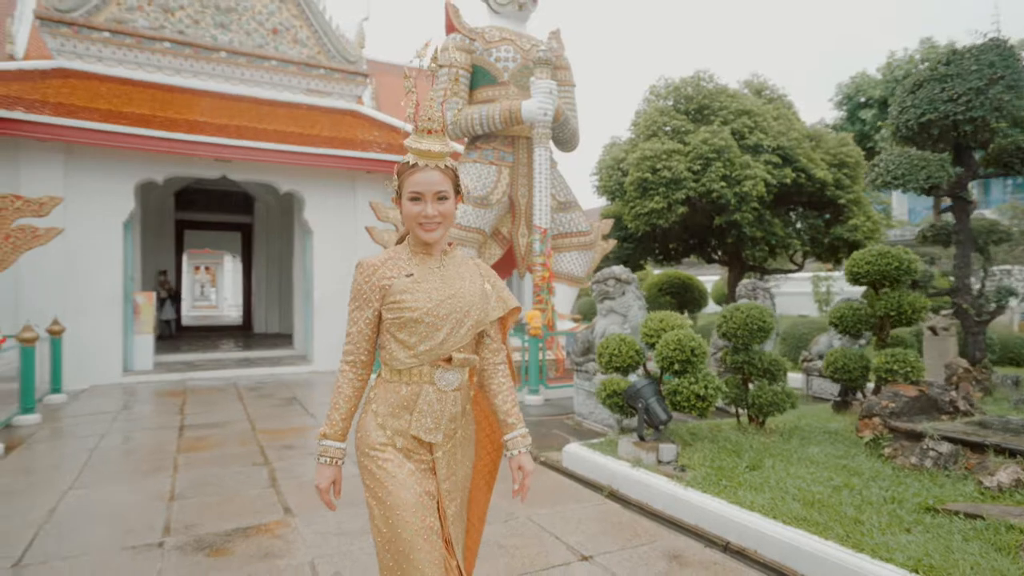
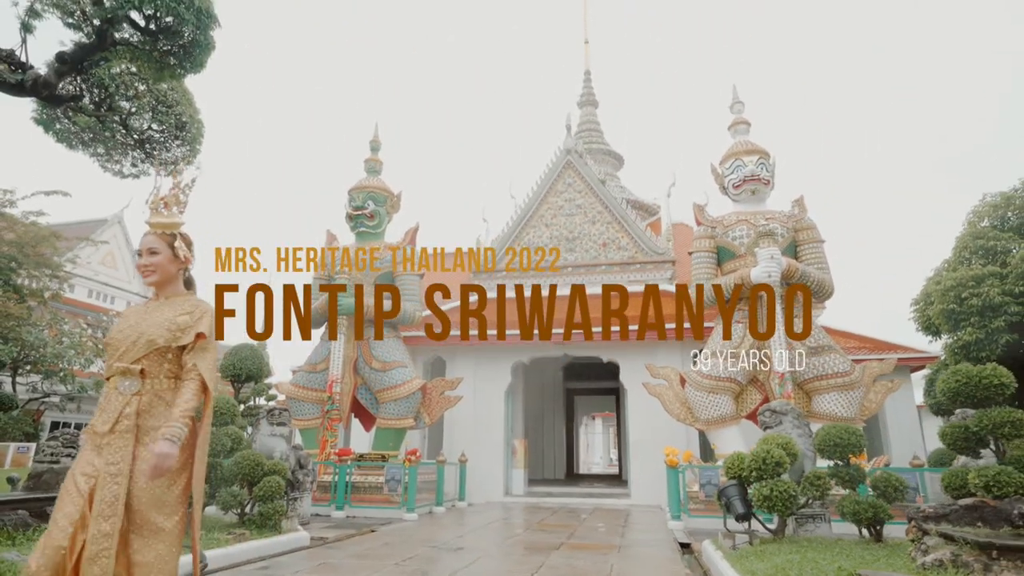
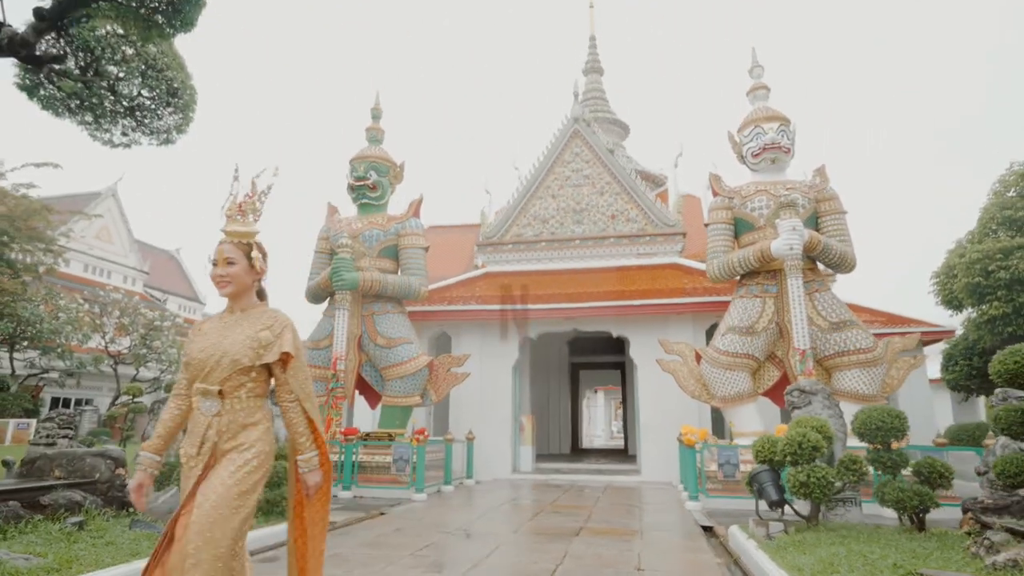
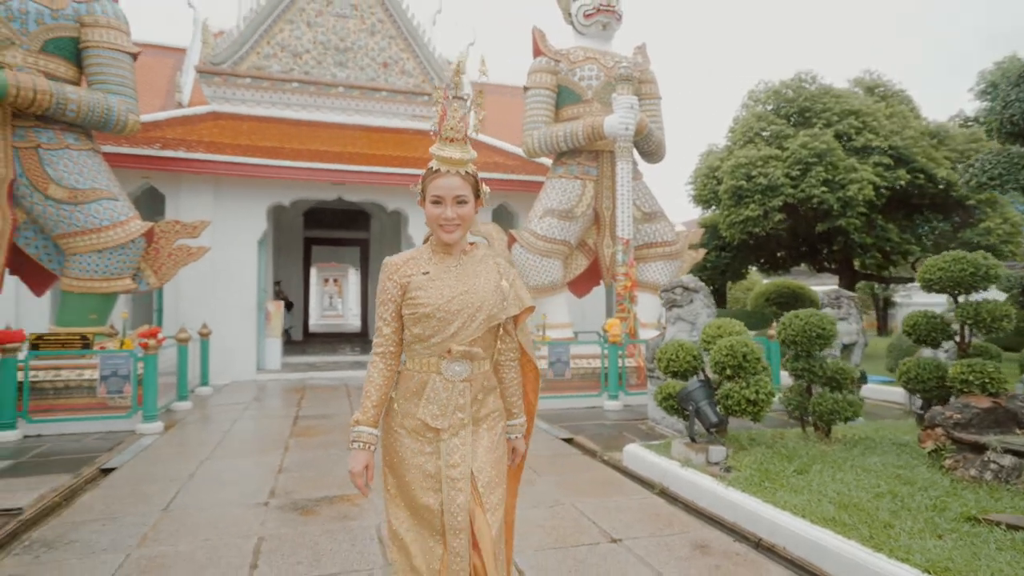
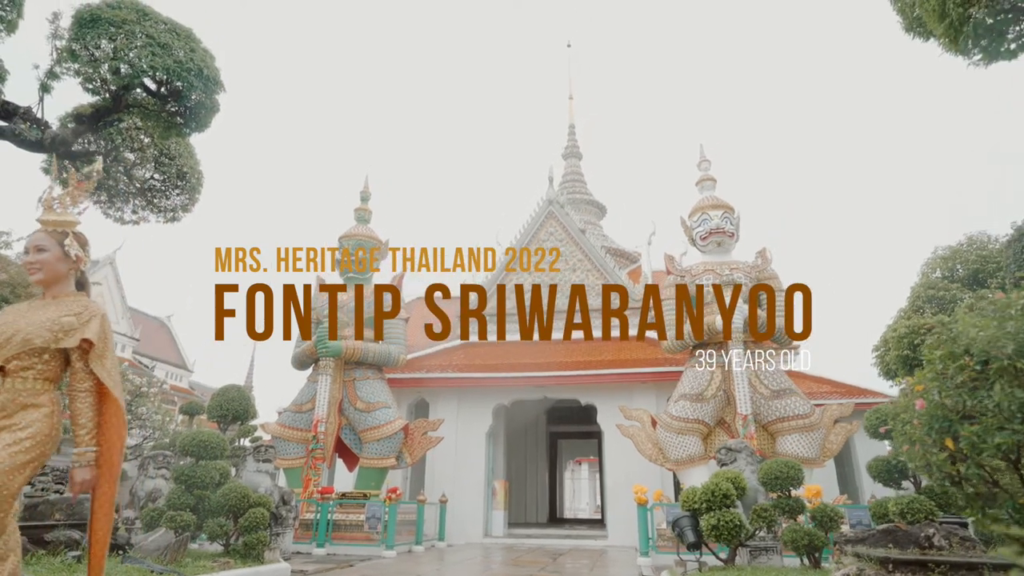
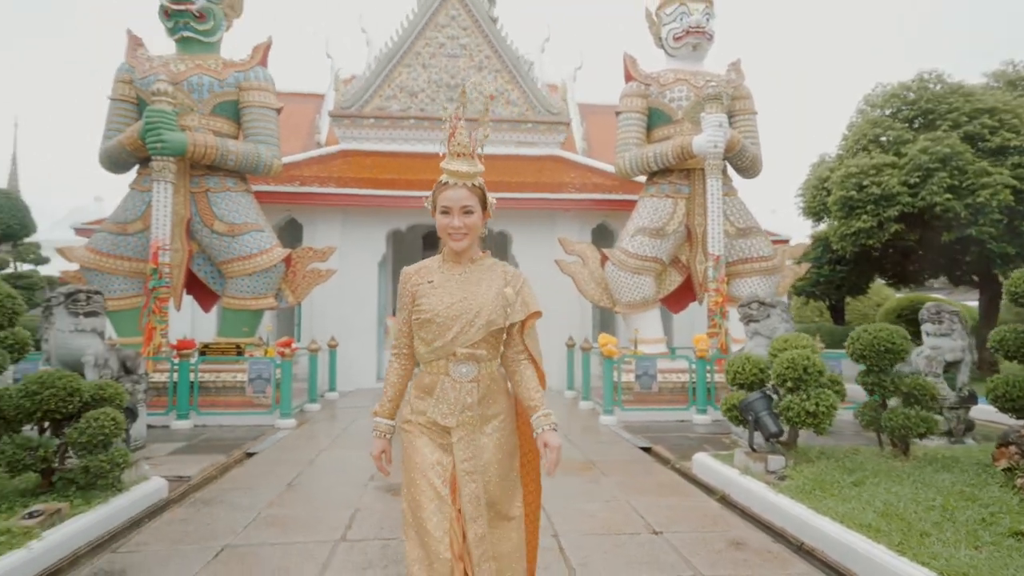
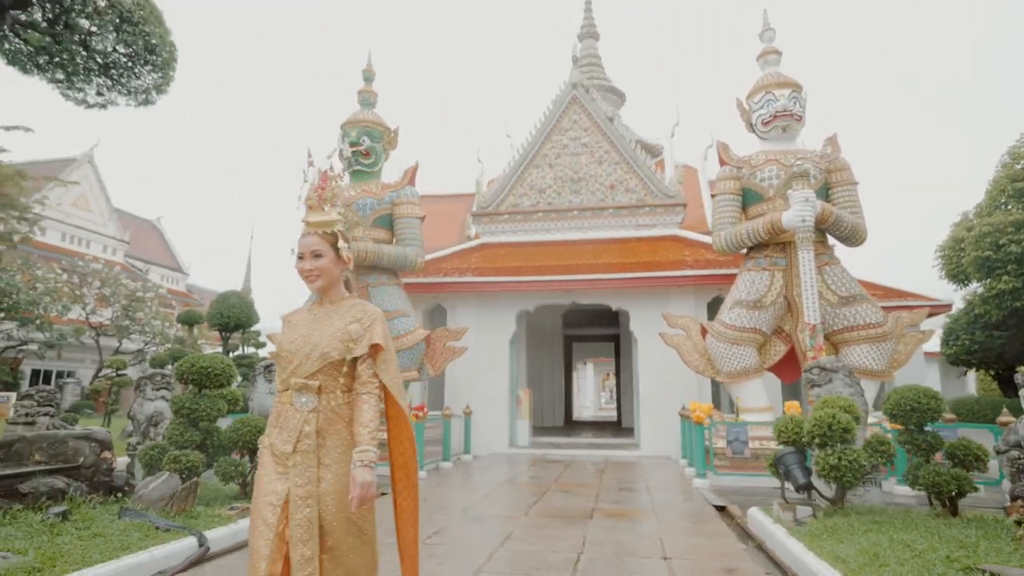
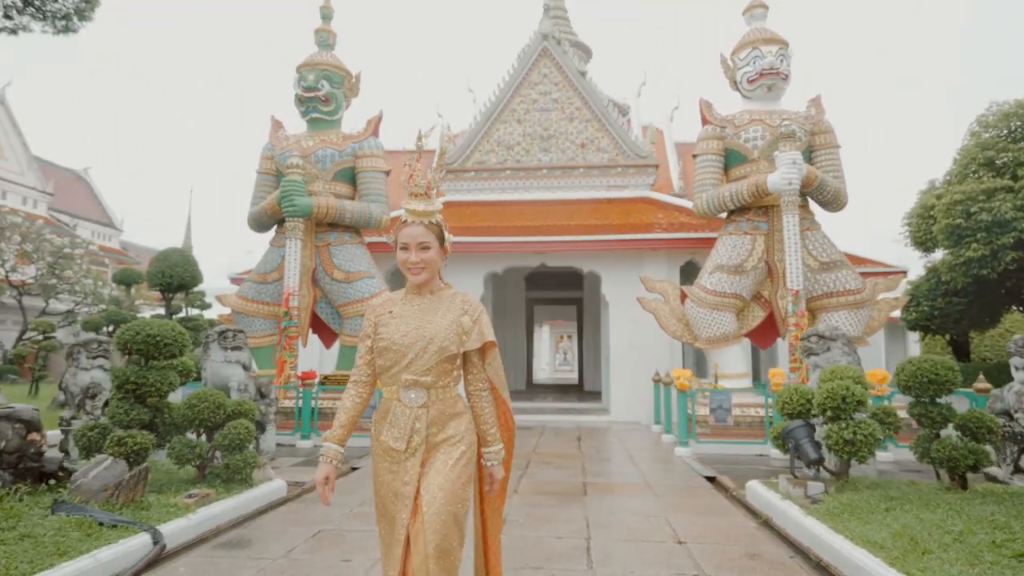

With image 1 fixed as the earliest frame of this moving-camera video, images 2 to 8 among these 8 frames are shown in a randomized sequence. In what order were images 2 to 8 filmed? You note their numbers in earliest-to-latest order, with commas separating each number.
4, 6, 8, 7, 3, 2, 5
